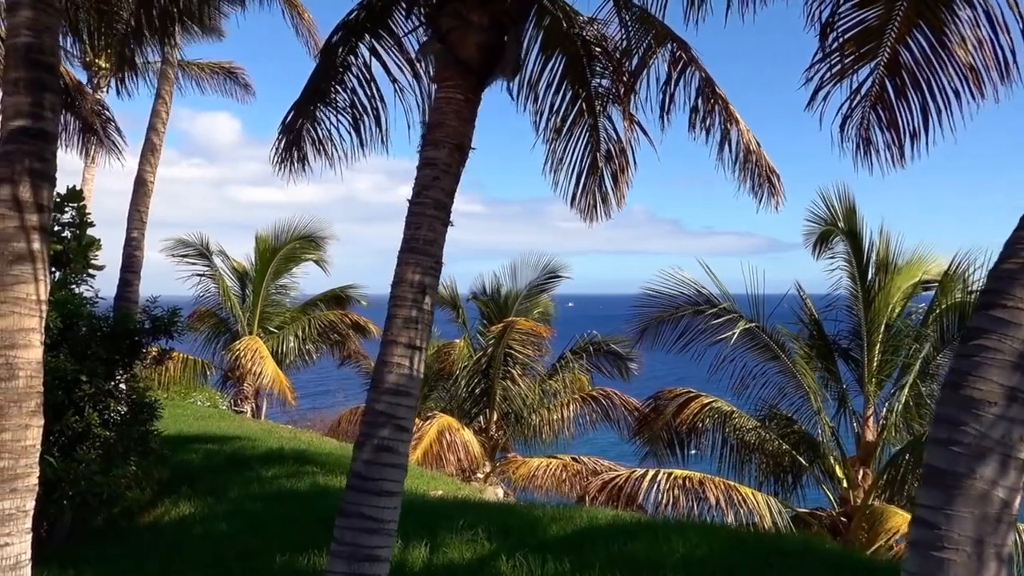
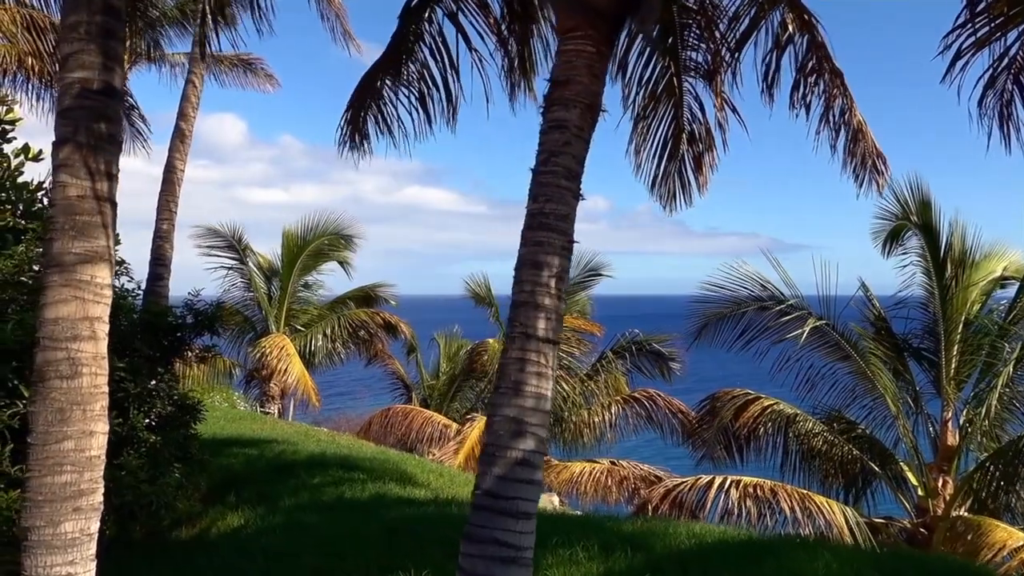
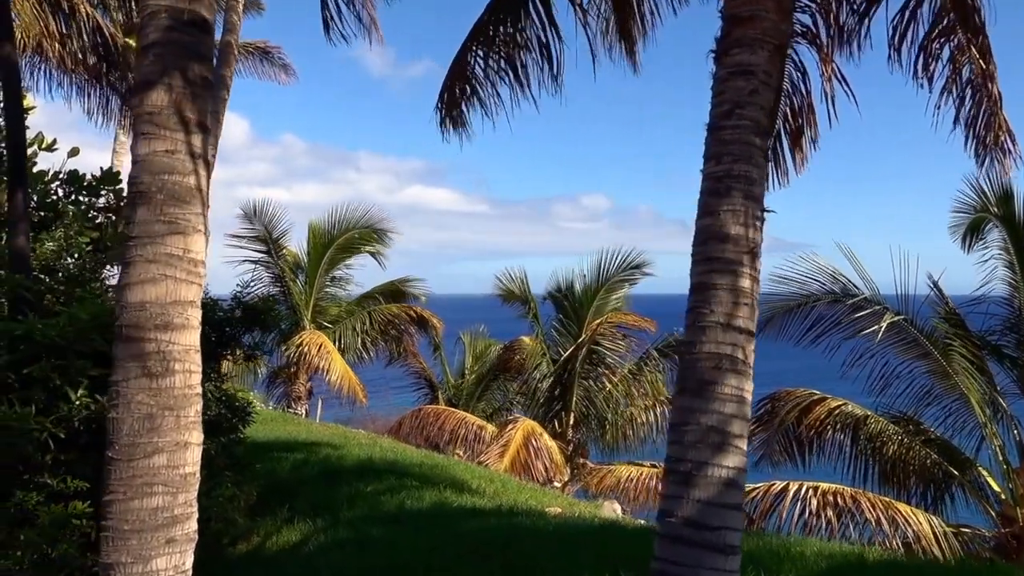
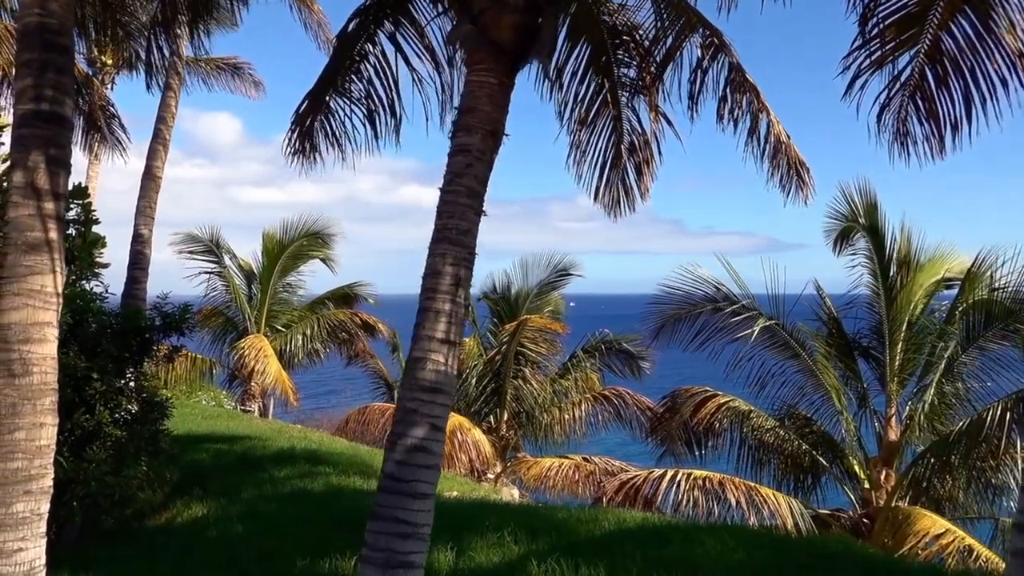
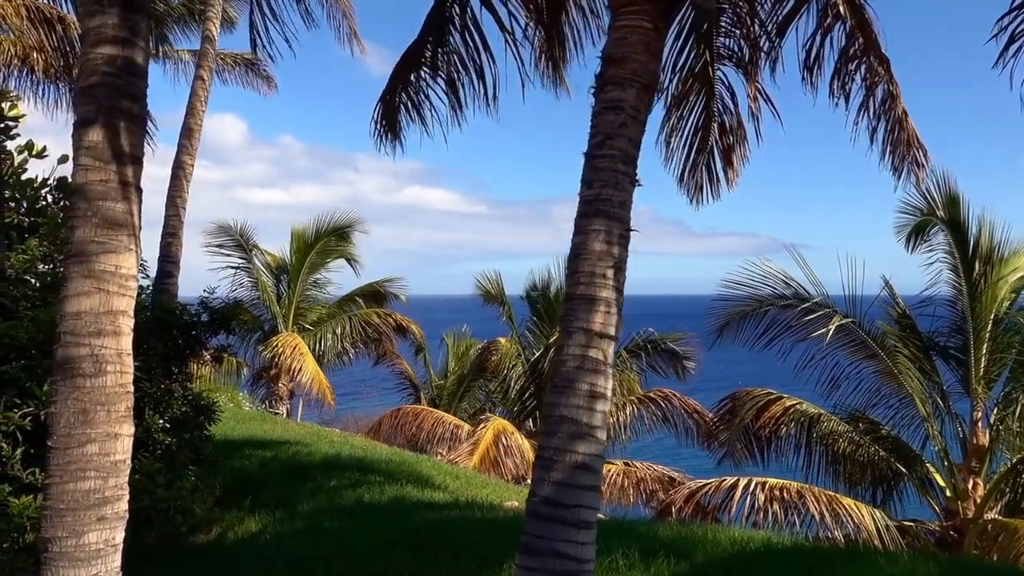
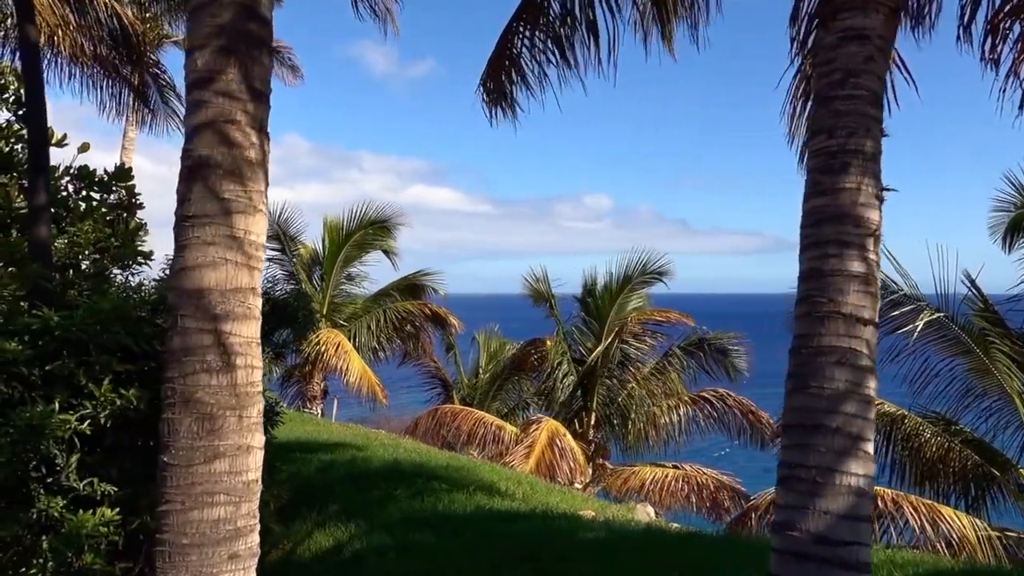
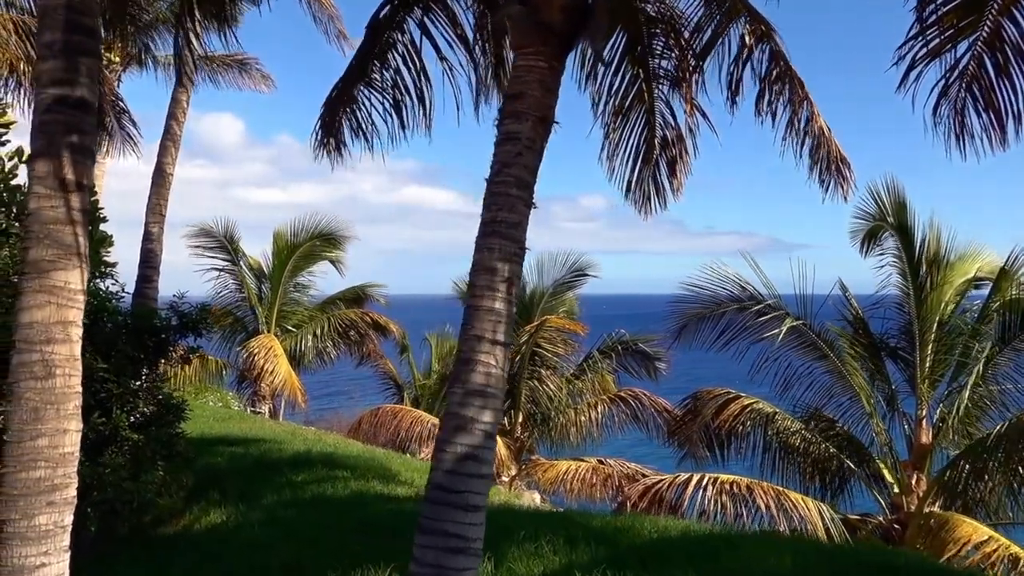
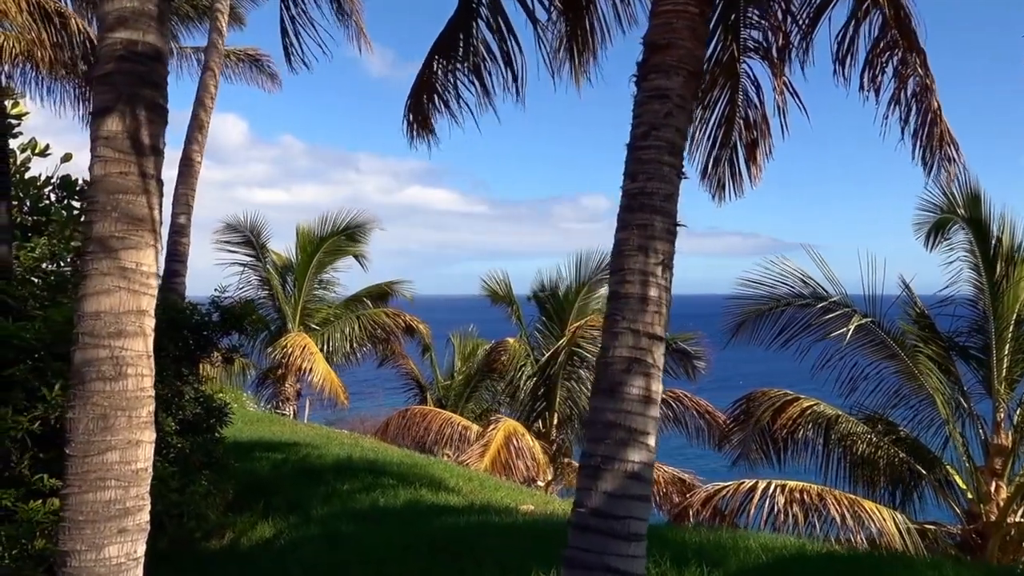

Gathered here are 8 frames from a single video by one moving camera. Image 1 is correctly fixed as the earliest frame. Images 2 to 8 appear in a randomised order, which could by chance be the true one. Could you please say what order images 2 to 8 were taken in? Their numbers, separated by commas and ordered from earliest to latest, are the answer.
4, 7, 2, 5, 8, 3, 6
